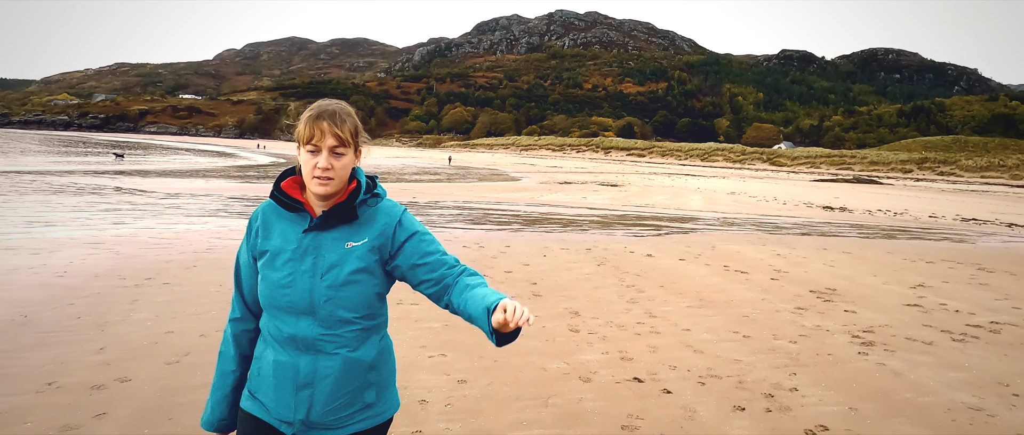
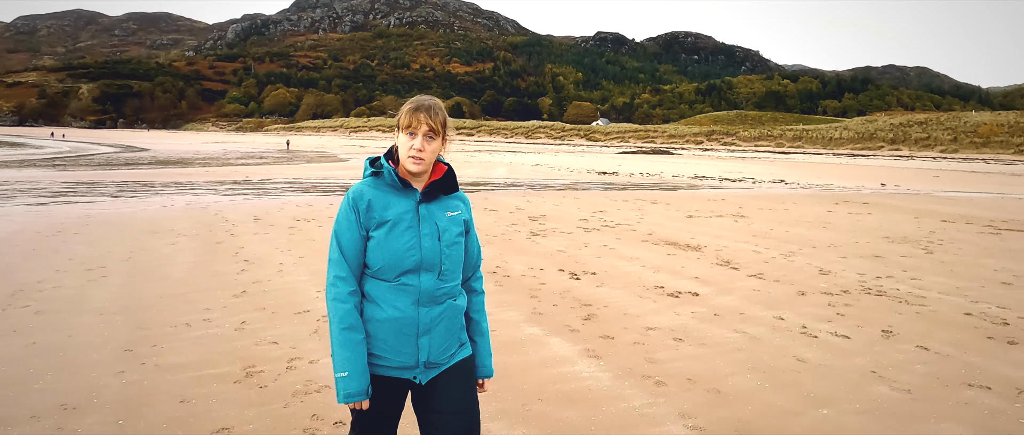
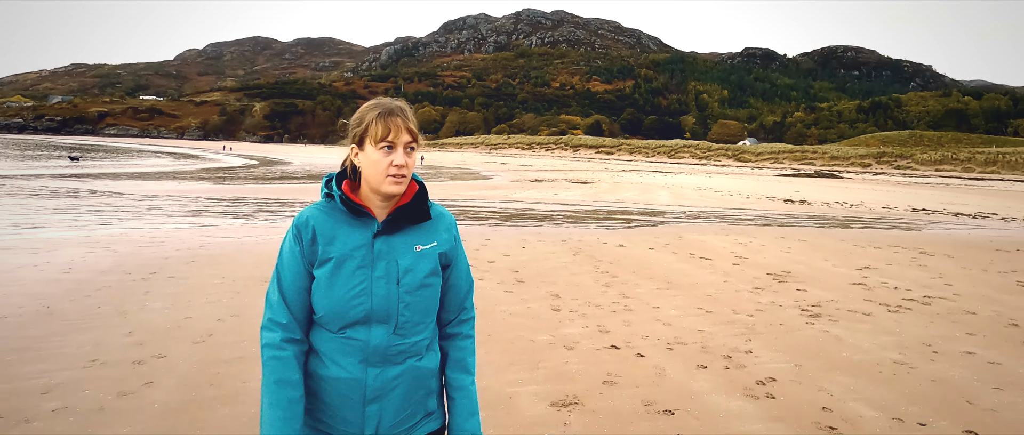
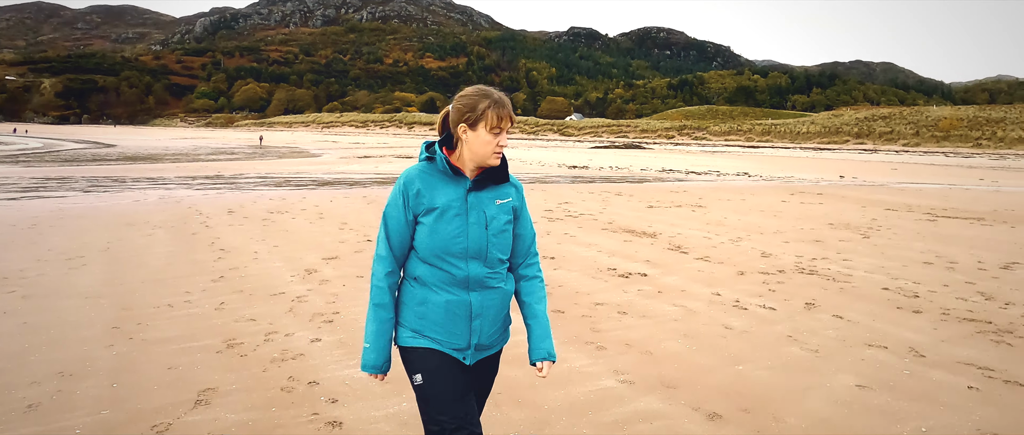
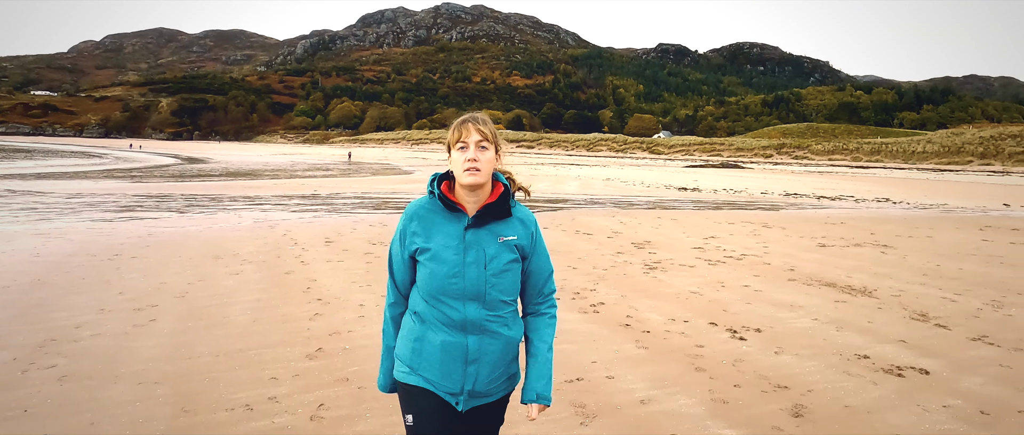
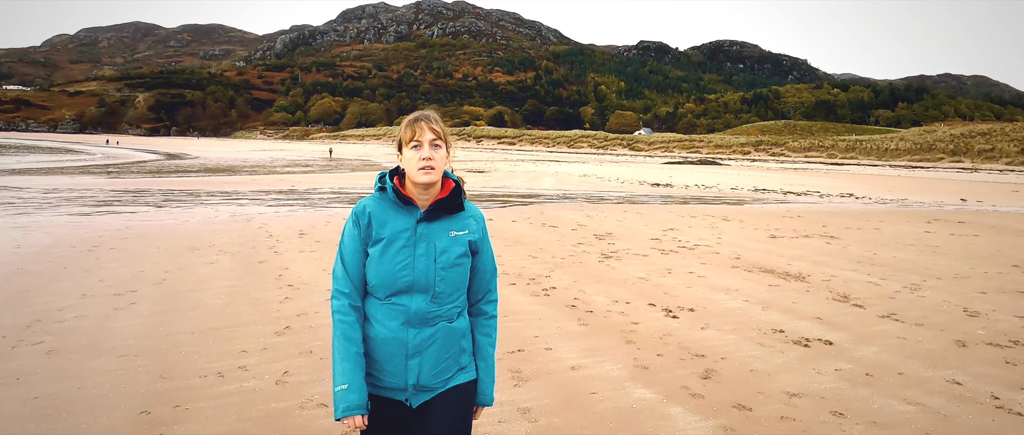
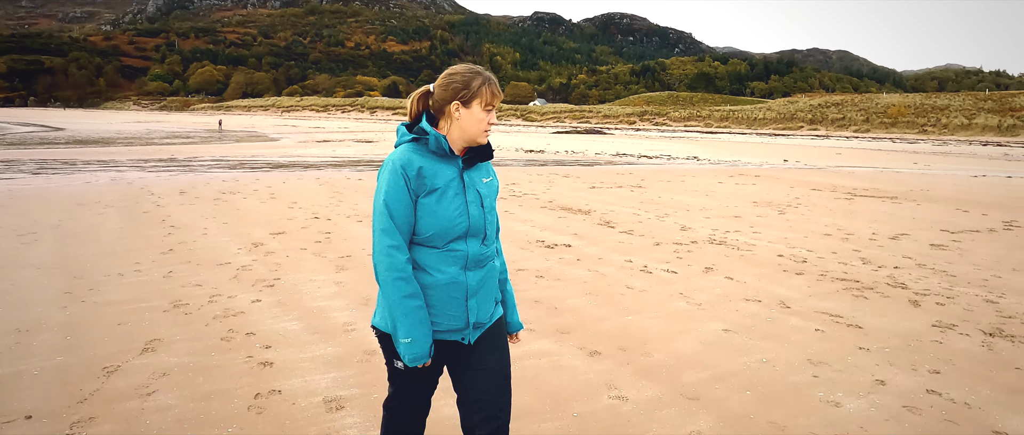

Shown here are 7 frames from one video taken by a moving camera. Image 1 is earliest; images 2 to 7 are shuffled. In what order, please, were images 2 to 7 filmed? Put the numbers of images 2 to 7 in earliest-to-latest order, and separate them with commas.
3, 5, 6, 2, 4, 7
